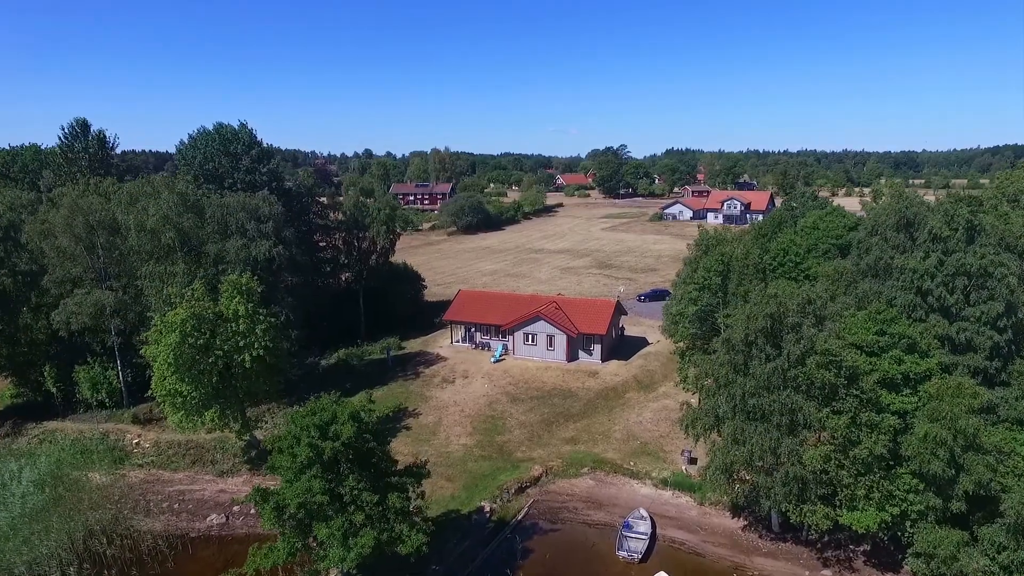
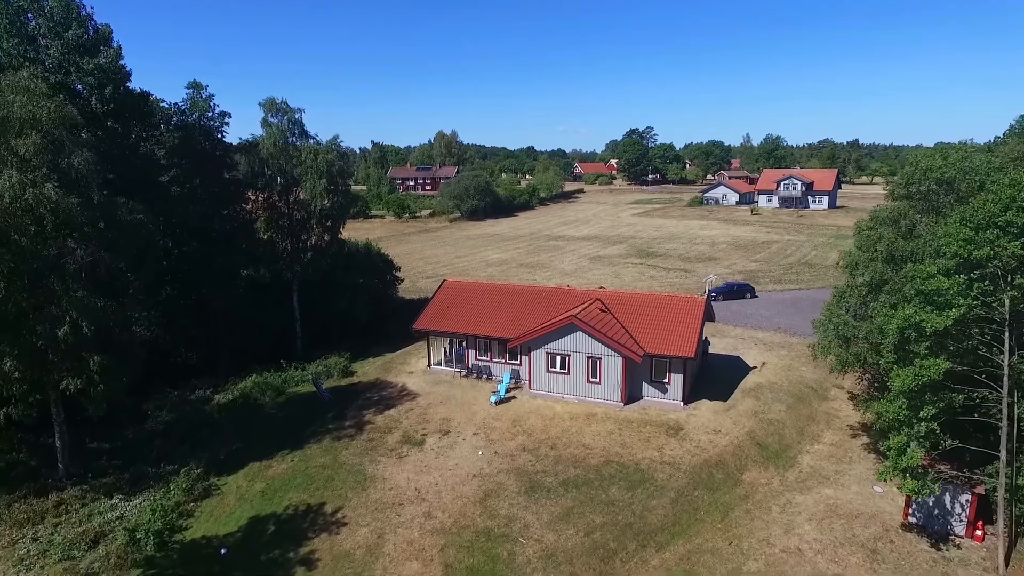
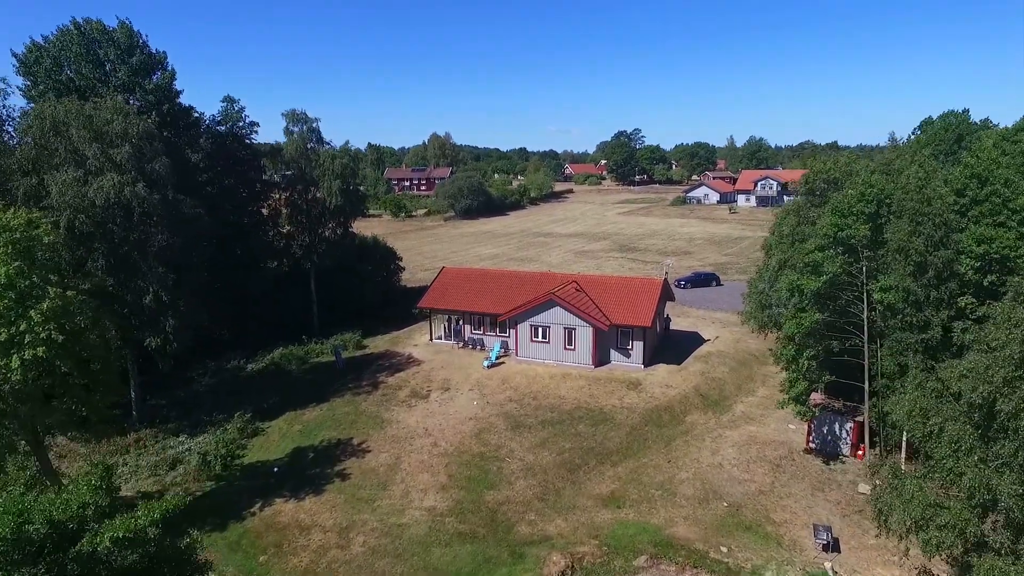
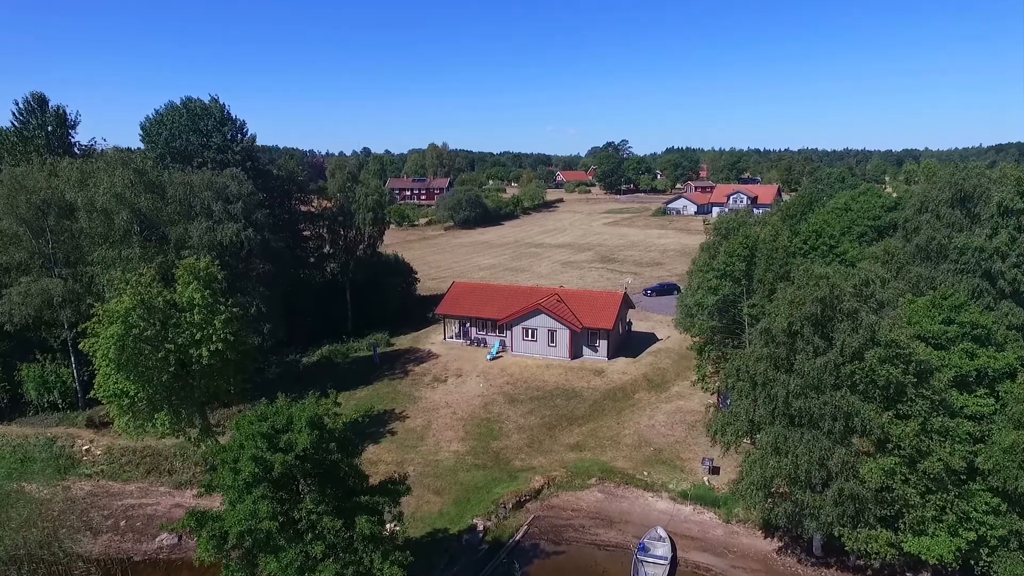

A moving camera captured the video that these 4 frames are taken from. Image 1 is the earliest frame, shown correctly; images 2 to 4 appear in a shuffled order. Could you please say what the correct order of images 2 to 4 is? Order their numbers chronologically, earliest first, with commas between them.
4, 3, 2
